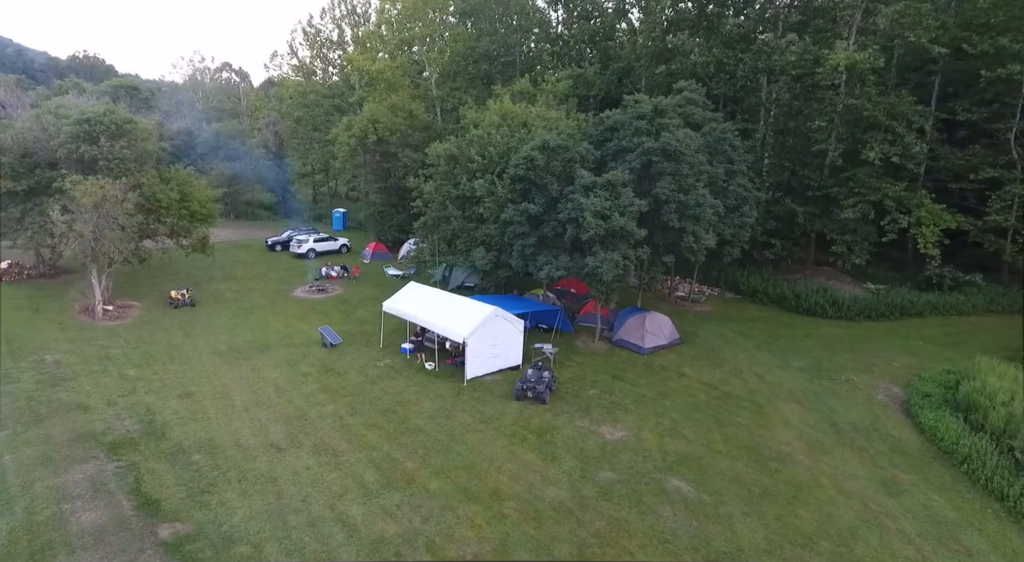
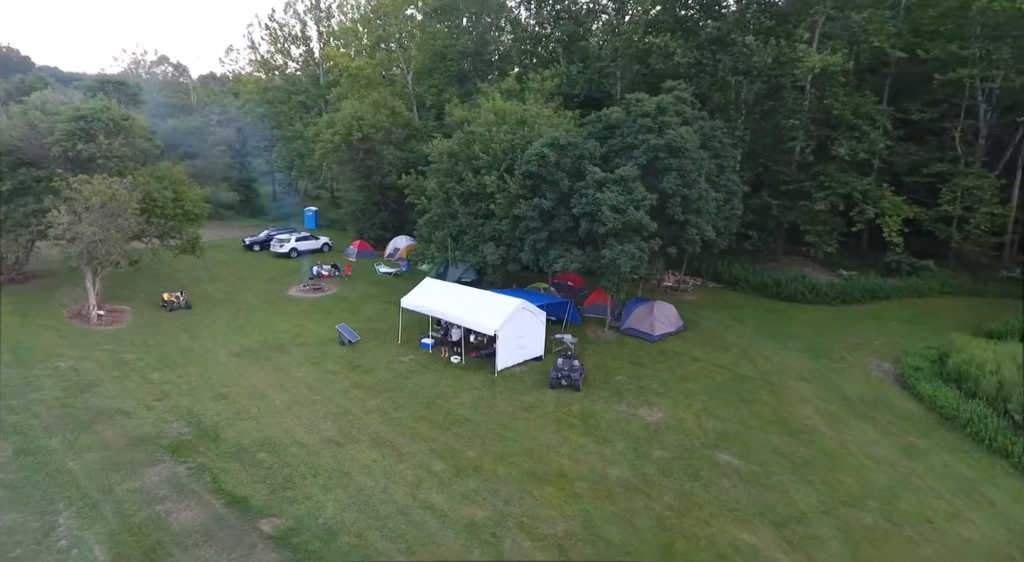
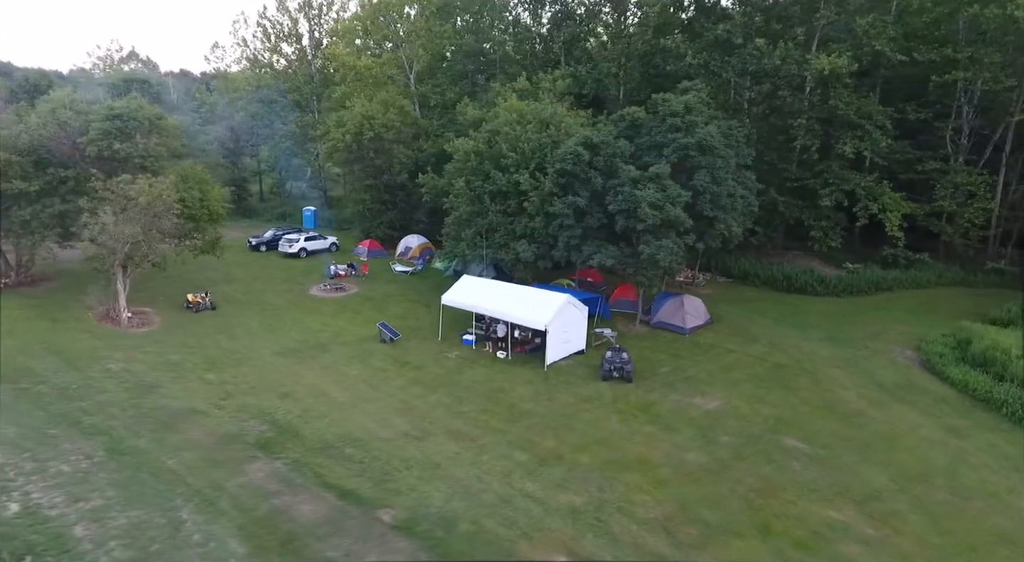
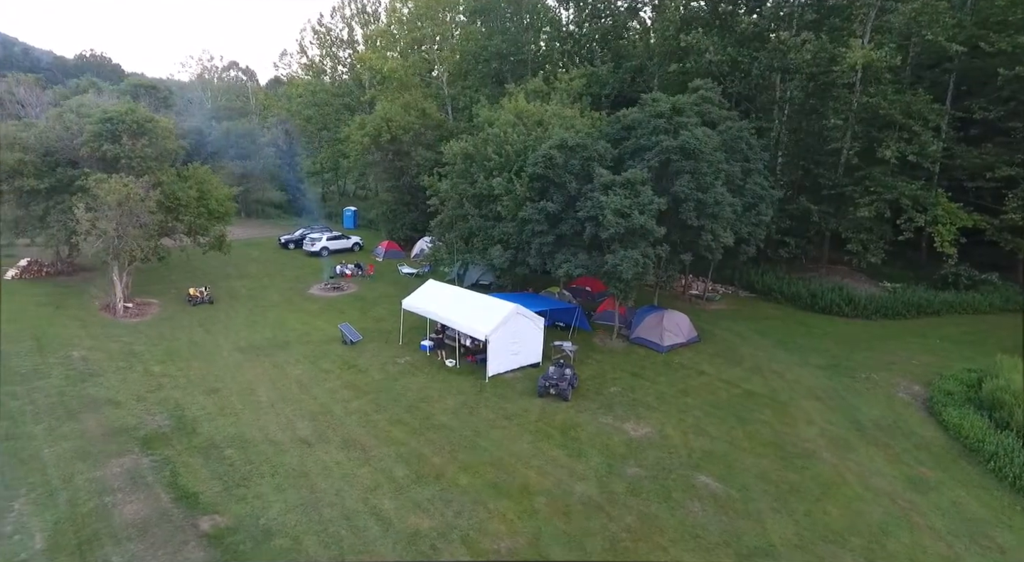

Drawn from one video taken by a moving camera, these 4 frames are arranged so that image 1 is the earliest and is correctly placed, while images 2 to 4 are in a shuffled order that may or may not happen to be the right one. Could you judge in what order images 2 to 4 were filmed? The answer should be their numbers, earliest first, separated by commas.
4, 2, 3
